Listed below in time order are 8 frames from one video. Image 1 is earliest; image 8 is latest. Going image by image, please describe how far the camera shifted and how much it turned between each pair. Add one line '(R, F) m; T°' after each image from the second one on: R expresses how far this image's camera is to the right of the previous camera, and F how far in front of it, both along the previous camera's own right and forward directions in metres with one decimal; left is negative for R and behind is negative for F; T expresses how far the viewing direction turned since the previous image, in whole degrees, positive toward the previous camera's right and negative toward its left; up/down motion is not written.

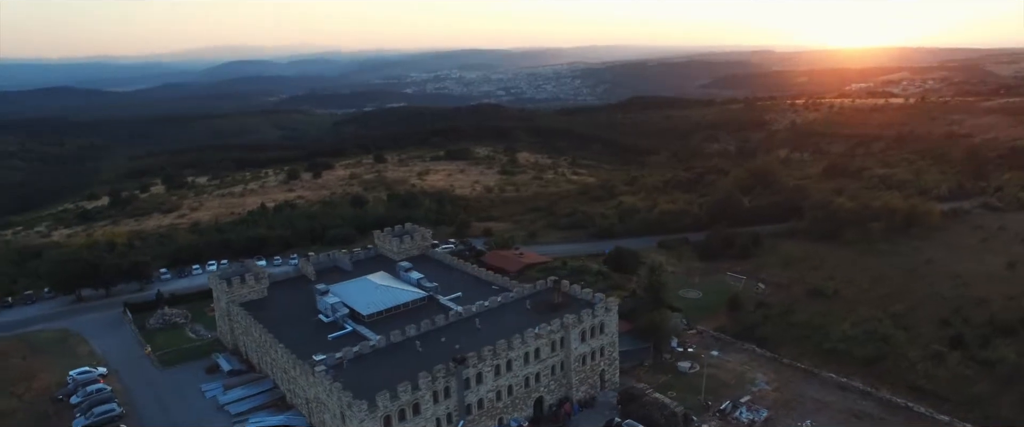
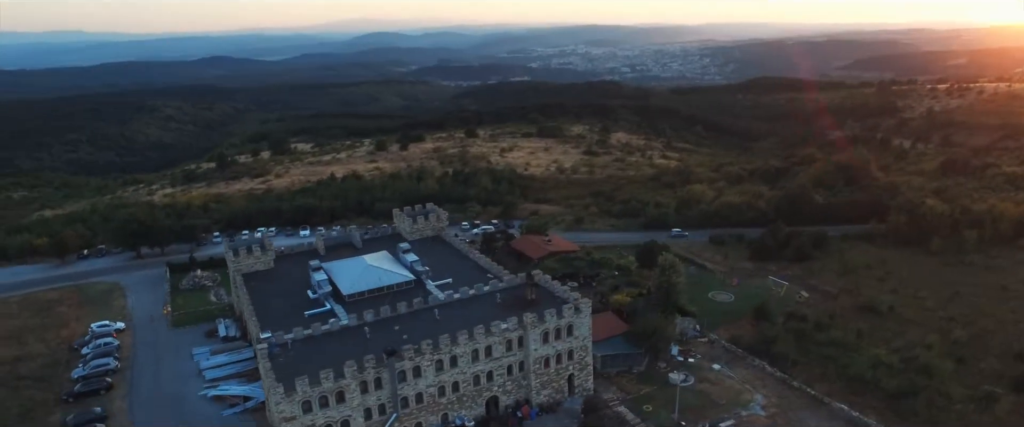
(+10.3, +3.7) m; -10°
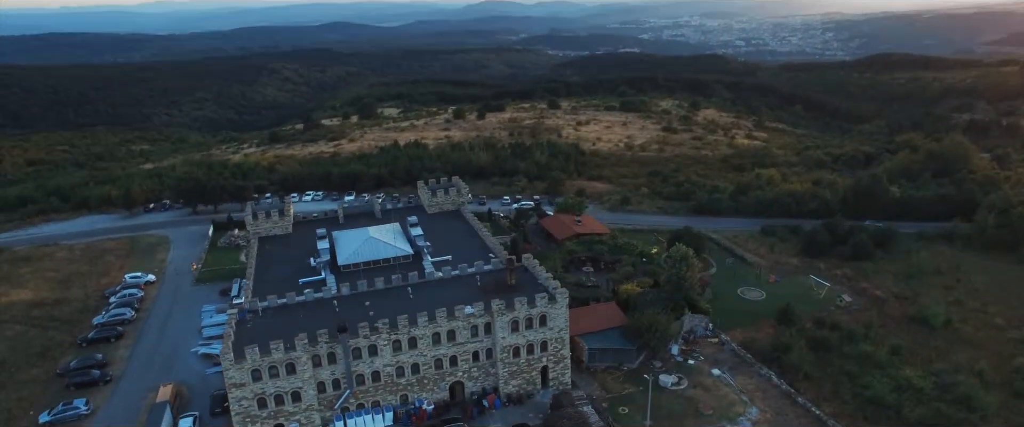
(+8.1, +2.9) m; -9°
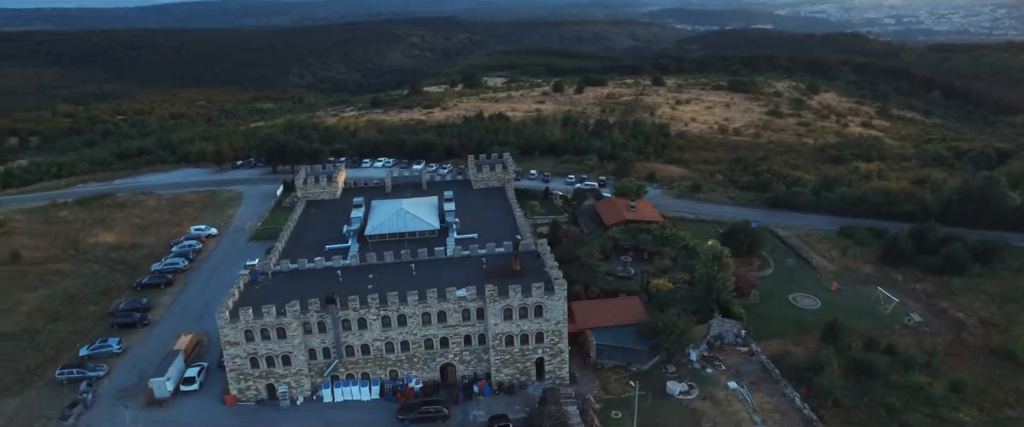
(+7.0, +2.4) m; -10°
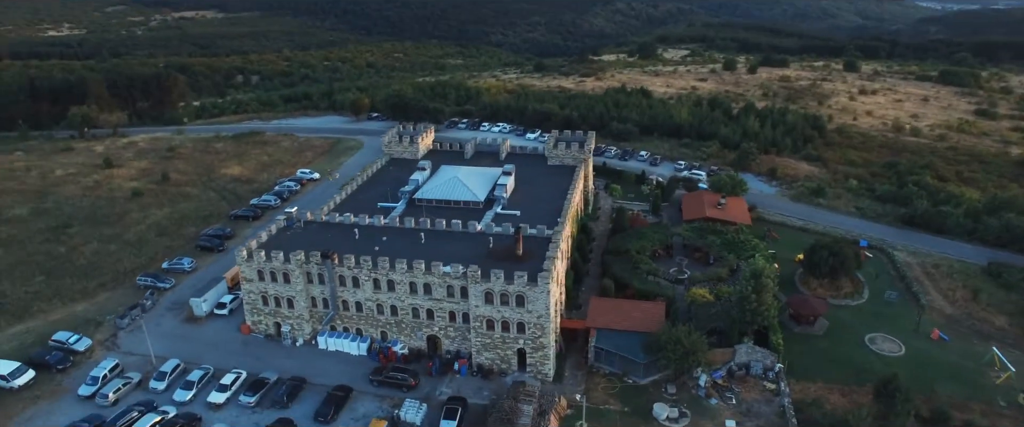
(+11.7, +3.4) m; -17°
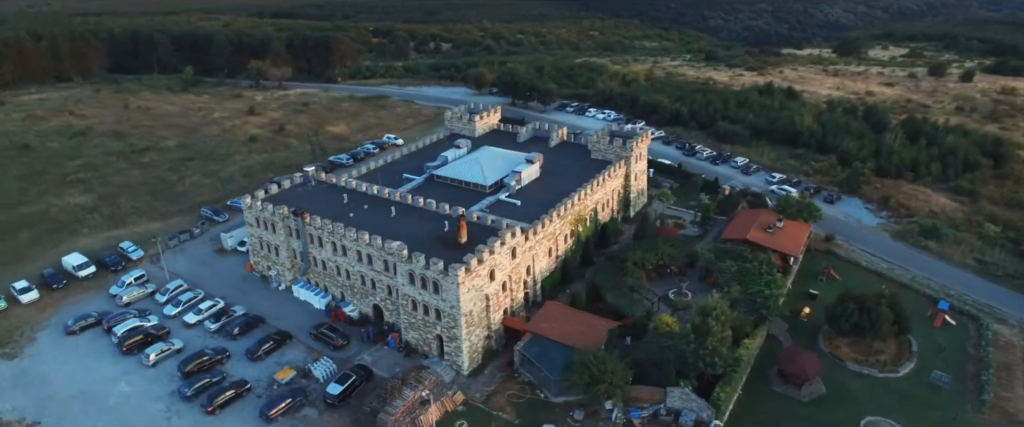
(+16.7, +3.6) m; -19°
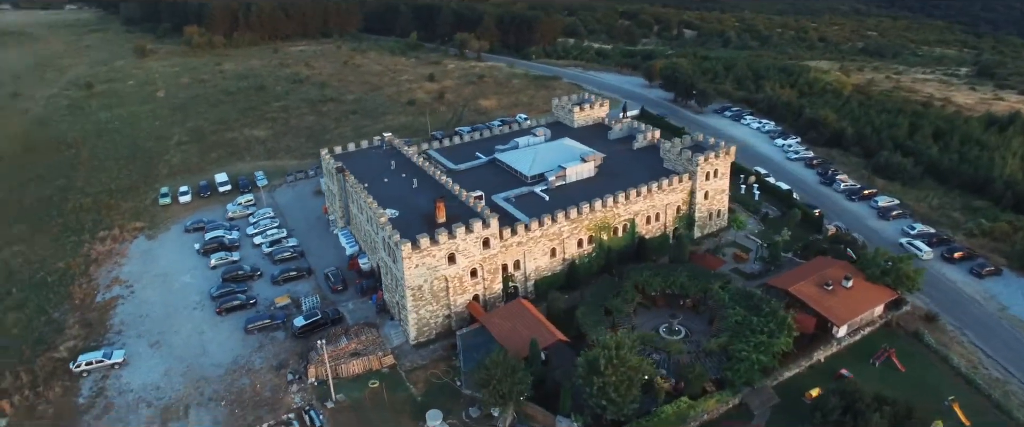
(+18.9, +3.8) m; -24°
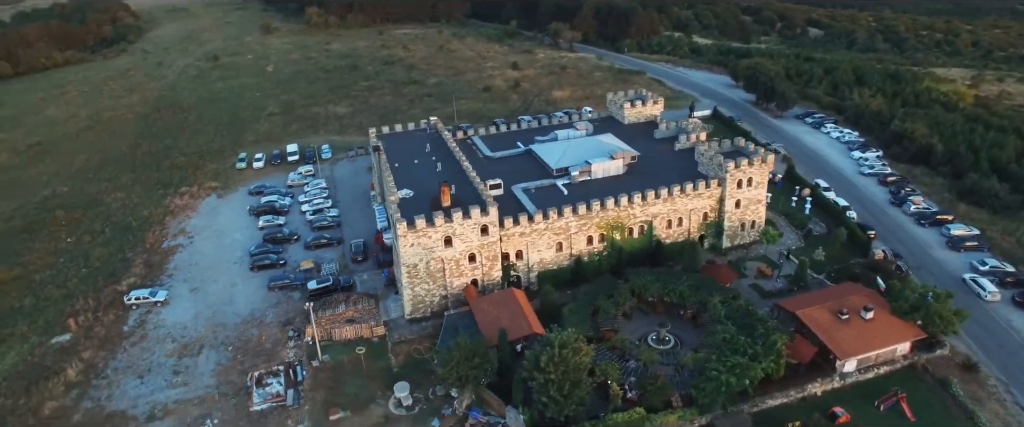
(+8.7, +0.4) m; -11°
